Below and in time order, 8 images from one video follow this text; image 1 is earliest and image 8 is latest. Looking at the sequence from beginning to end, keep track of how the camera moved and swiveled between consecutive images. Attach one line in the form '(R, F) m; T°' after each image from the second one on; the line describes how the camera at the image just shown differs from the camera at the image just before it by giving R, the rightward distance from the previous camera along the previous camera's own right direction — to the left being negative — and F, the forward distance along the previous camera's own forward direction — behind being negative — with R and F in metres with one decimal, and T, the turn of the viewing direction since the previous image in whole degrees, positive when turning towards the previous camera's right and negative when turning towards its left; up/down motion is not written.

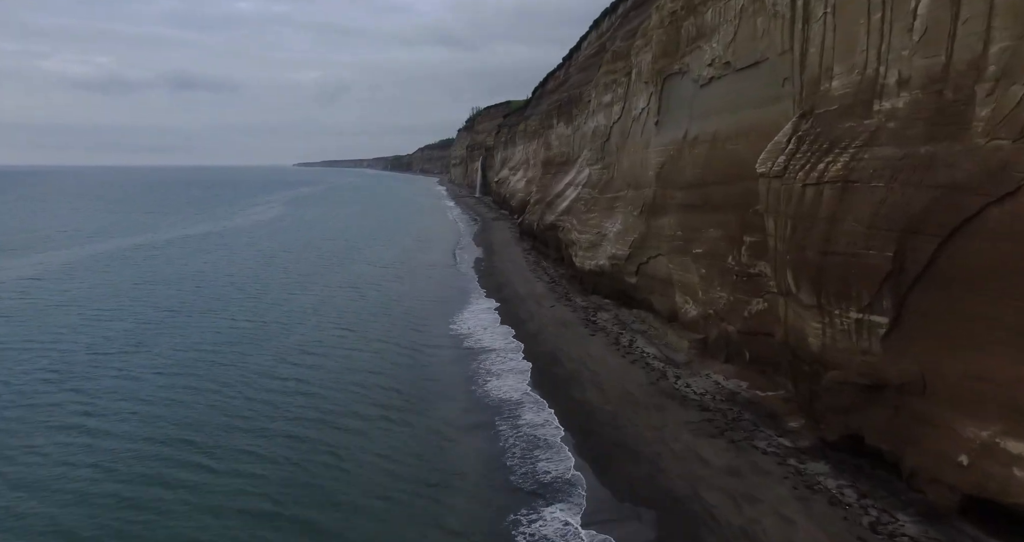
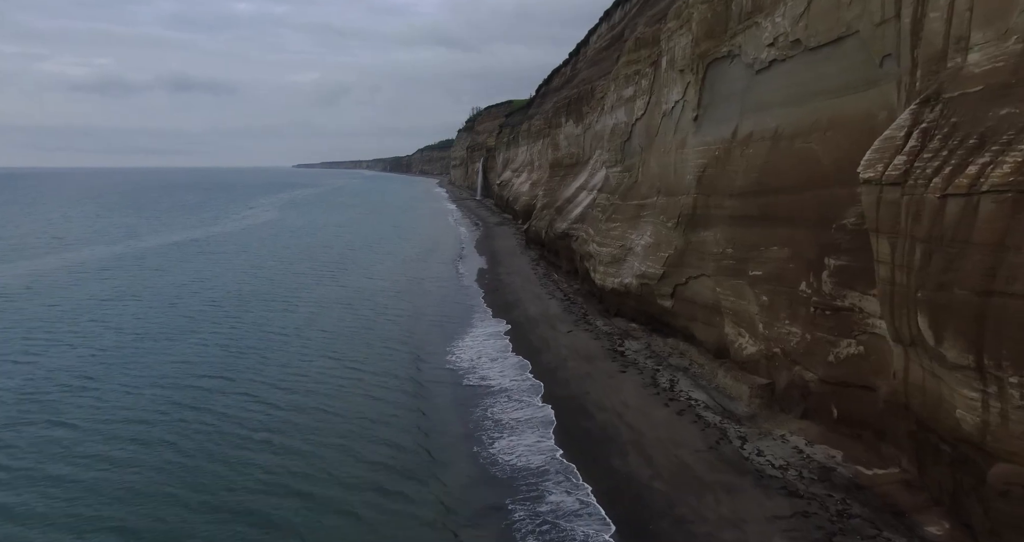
(-0.2, +2.3) m; 0°
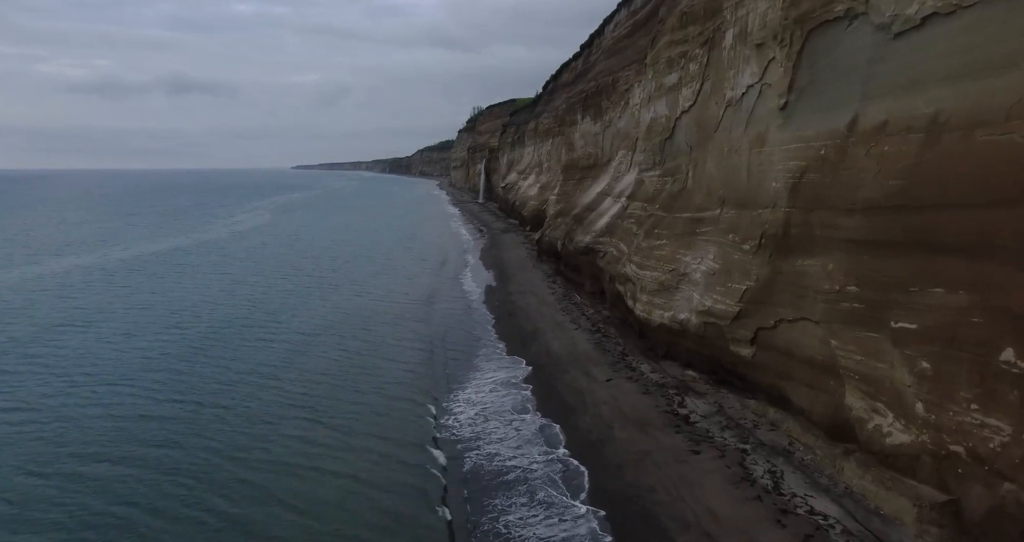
(-0.4, +3.2) m; 0°
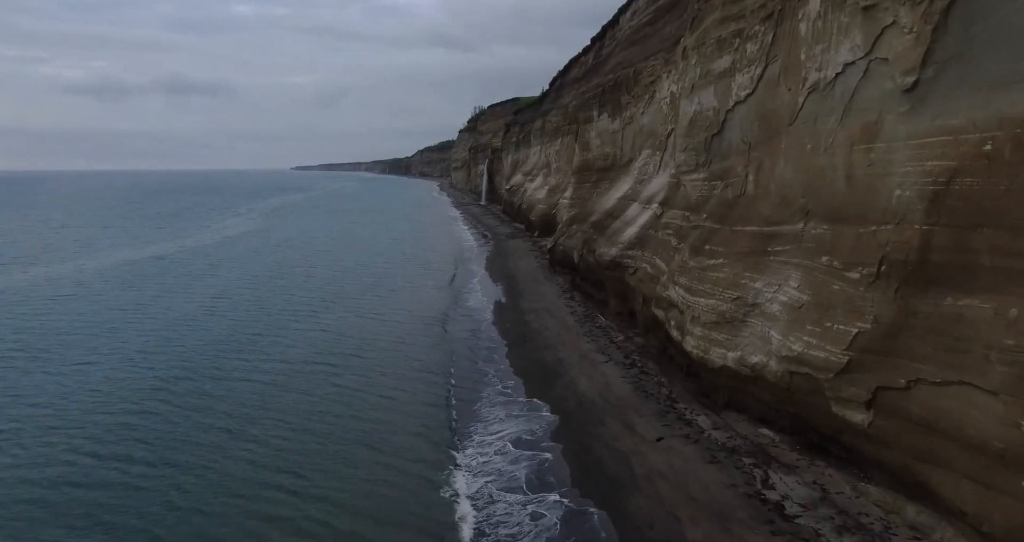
(-0.4, +2.5) m; 0°
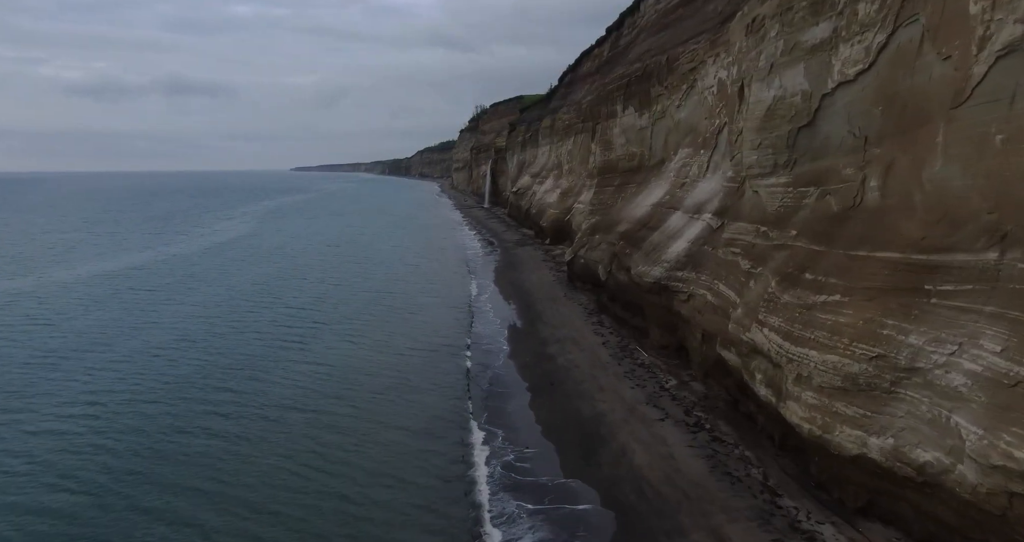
(-0.5, +3.0) m; 0°
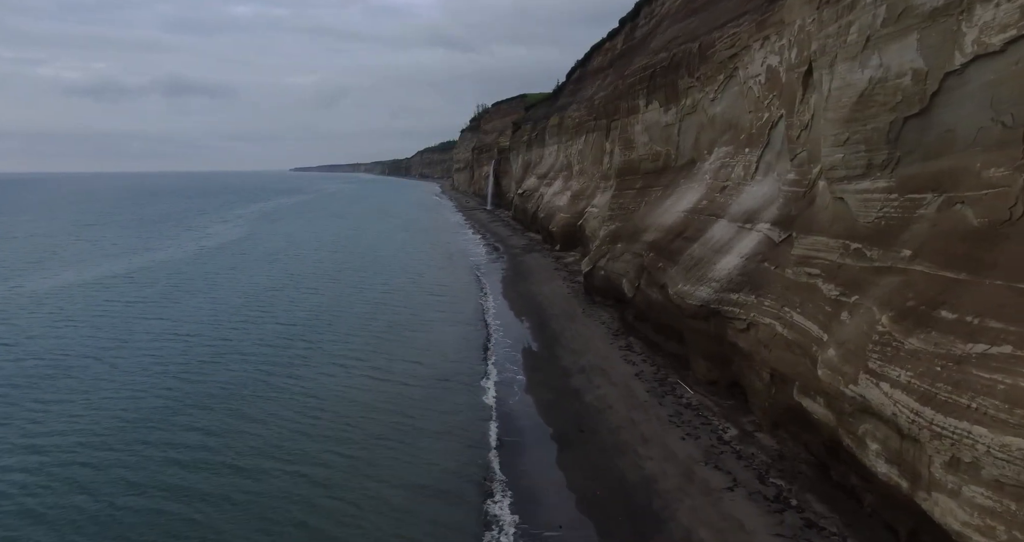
(-0.4, +2.3) m; 0°
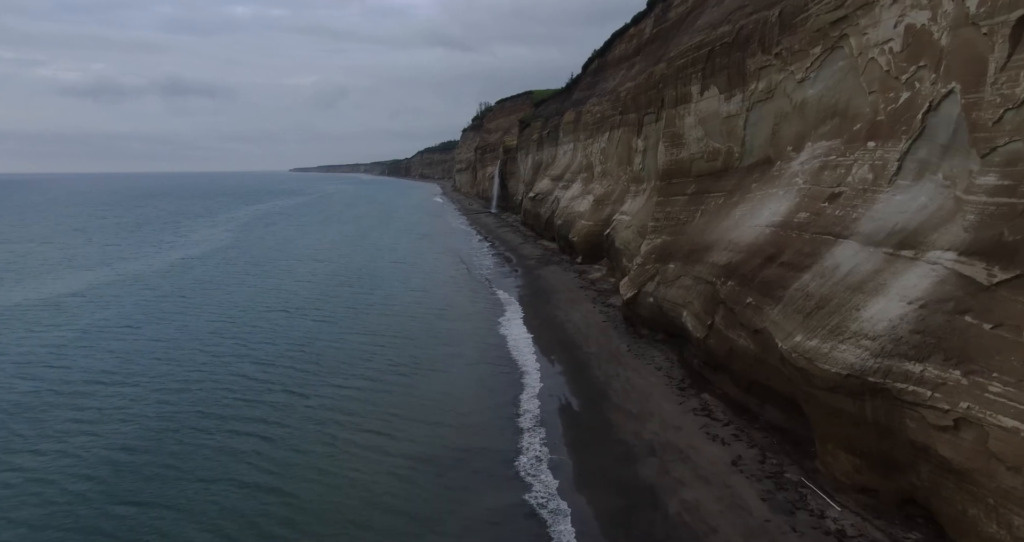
(-0.6, +4.1) m; 0°
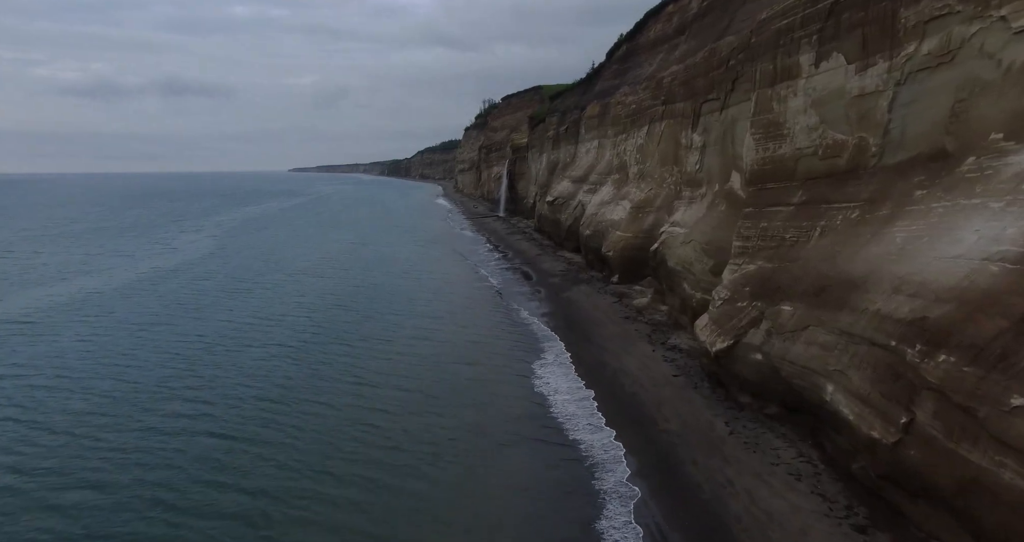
(-0.8, +5.1) m; 0°
